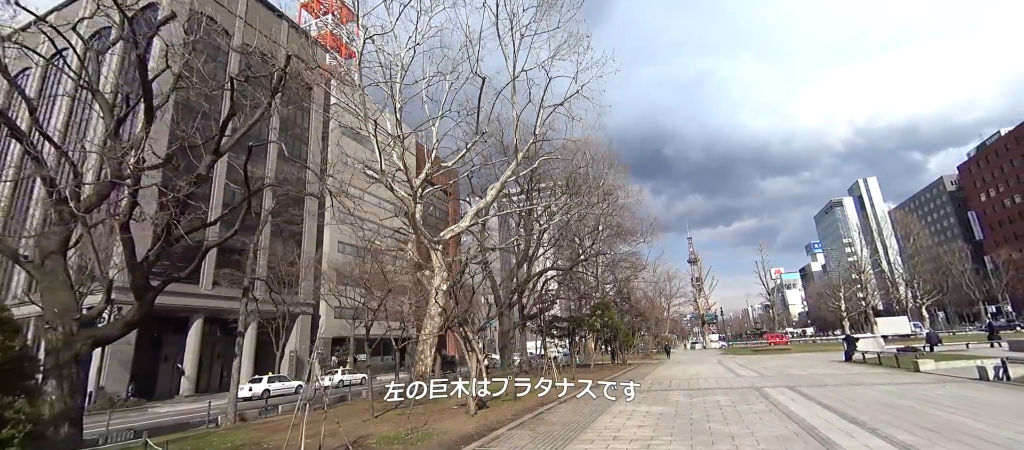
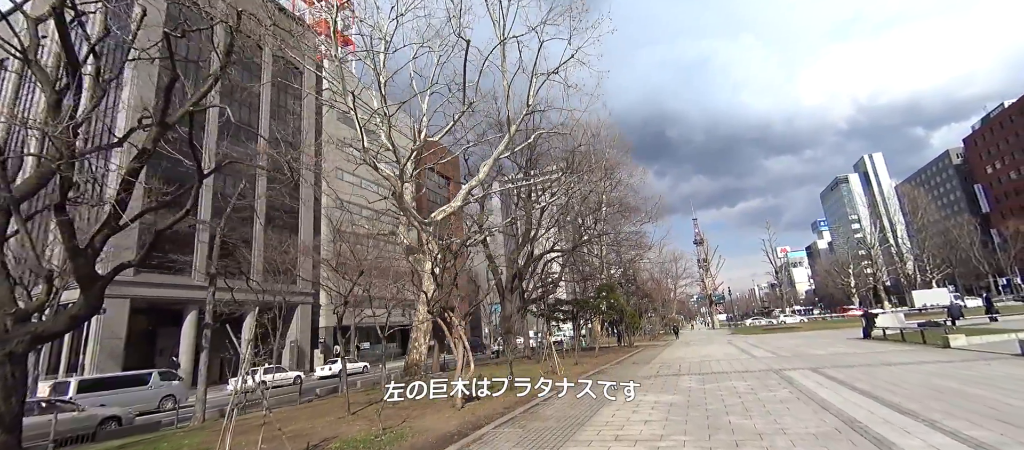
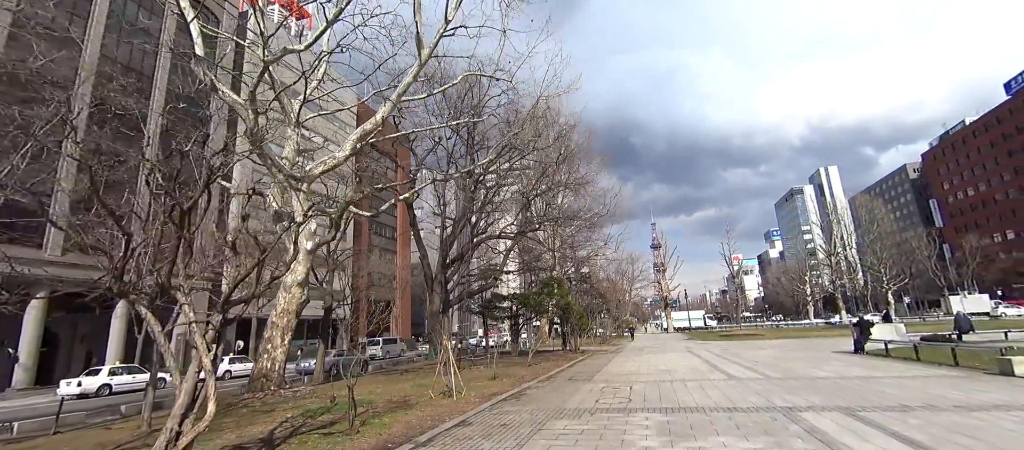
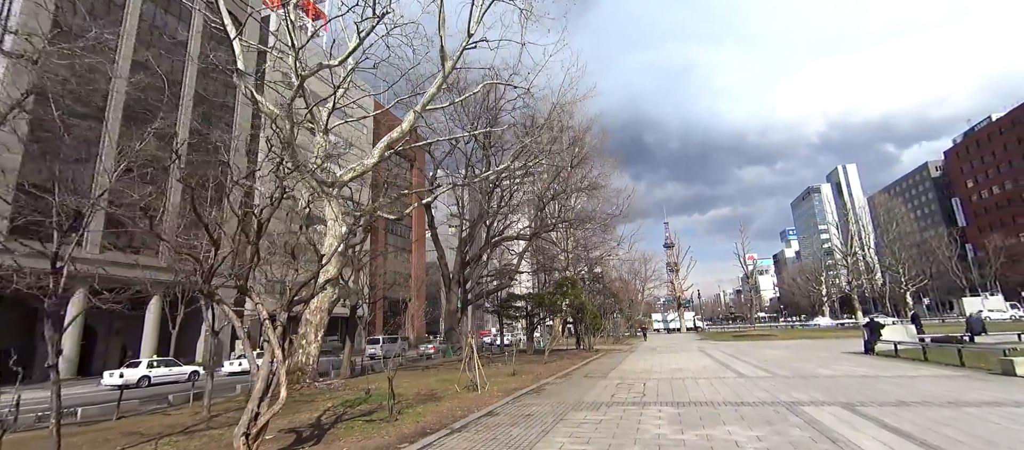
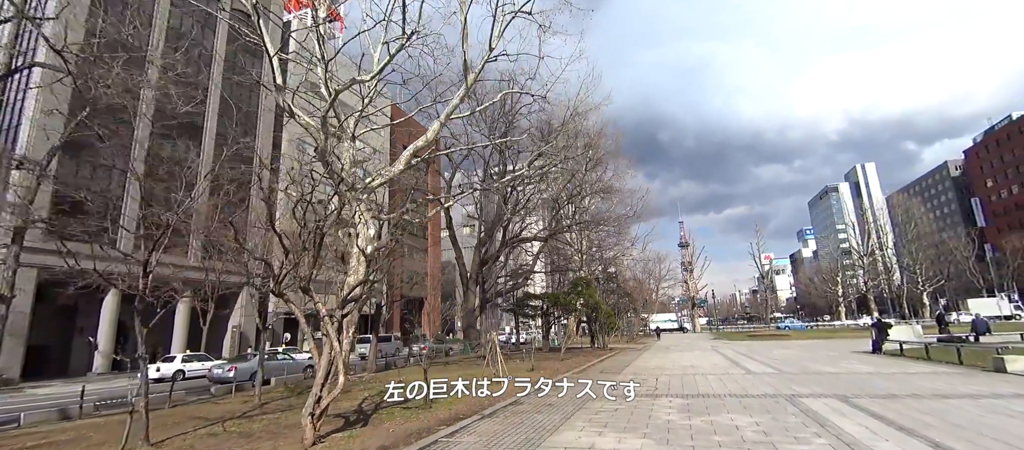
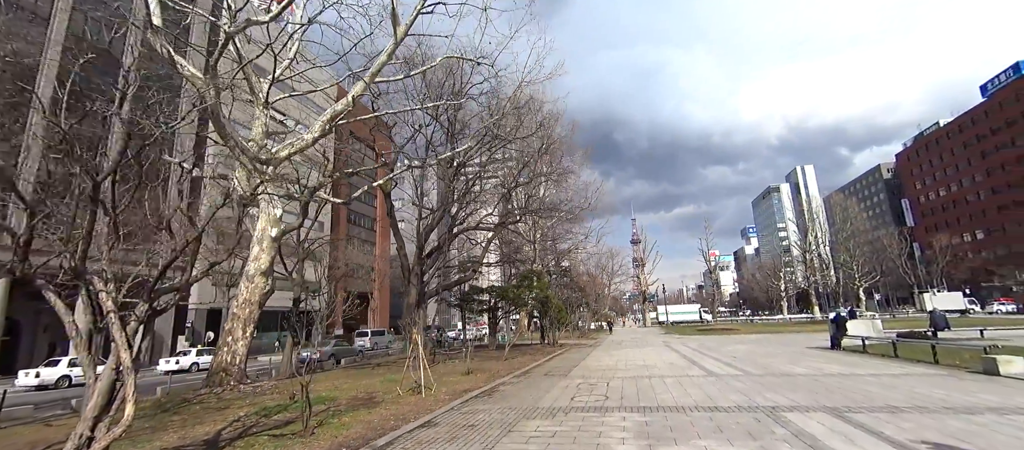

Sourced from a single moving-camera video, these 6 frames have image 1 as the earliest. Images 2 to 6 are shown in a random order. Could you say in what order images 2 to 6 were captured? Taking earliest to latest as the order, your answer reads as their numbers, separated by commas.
2, 5, 4, 3, 6
